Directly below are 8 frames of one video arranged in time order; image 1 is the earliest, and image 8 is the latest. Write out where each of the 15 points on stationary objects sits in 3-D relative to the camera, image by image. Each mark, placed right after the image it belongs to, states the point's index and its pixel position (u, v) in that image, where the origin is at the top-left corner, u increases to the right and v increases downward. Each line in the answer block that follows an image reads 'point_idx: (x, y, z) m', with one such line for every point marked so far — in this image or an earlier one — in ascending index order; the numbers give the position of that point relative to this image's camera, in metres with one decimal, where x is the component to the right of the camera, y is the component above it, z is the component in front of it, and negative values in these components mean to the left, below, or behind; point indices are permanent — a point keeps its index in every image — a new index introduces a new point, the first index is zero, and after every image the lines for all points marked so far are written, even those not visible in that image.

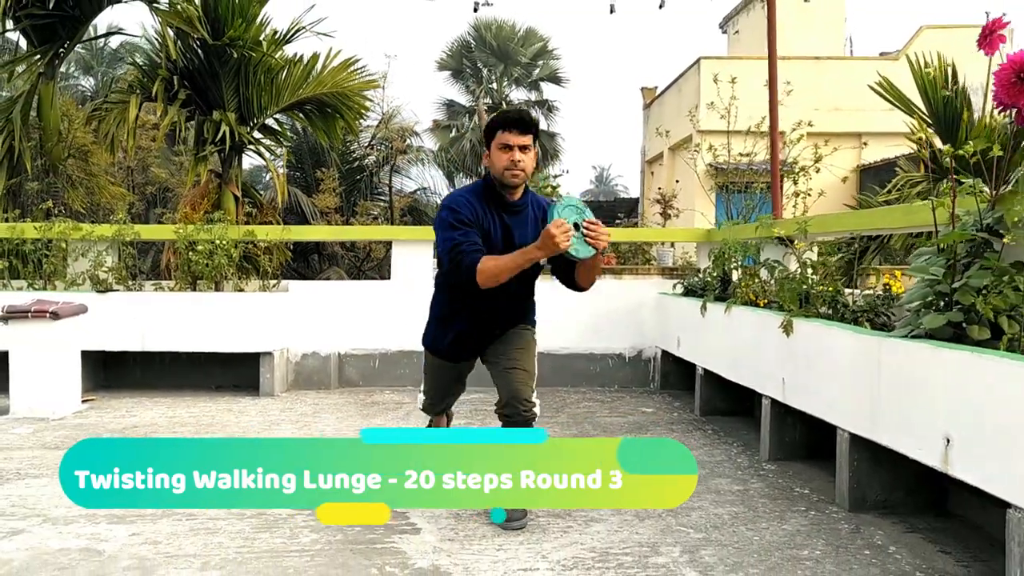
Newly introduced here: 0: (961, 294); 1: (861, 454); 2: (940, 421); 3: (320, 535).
0: (+1.3, 0.0, +2.5) m
1: (+1.2, -0.6, +3.0) m
2: (+1.2, -0.4, +2.4) m
3: (-0.6, -0.8, +2.7) m
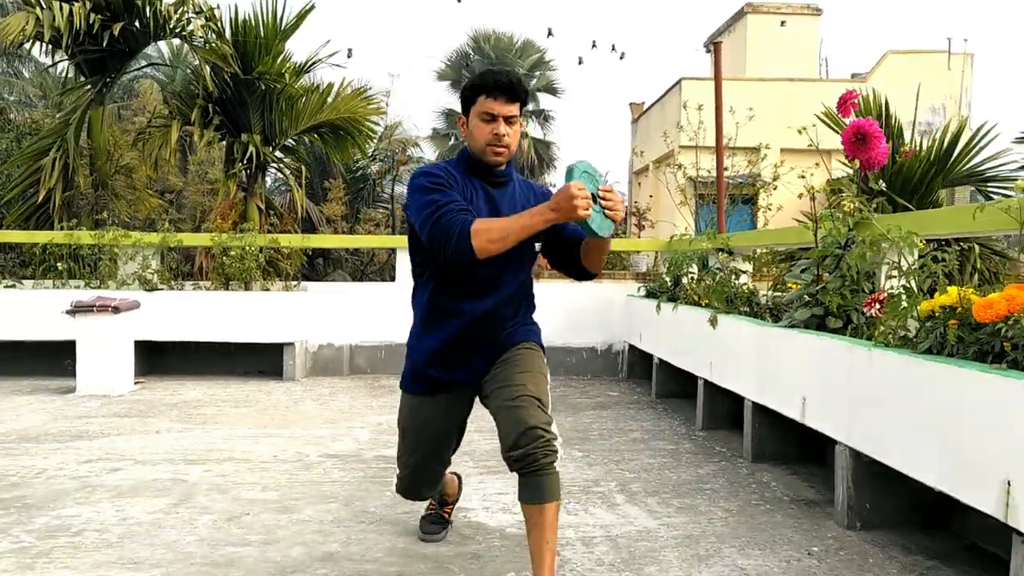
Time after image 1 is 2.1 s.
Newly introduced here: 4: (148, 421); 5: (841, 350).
0: (+1.2, 0.0, +3.4) m
1: (+1.1, -0.6, +3.9) m
2: (+1.1, -0.4, +3.3) m
3: (-0.7, -0.8, +3.7) m
4: (-2.0, -0.7, +4.8) m
5: (+1.1, -0.2, +3.0) m
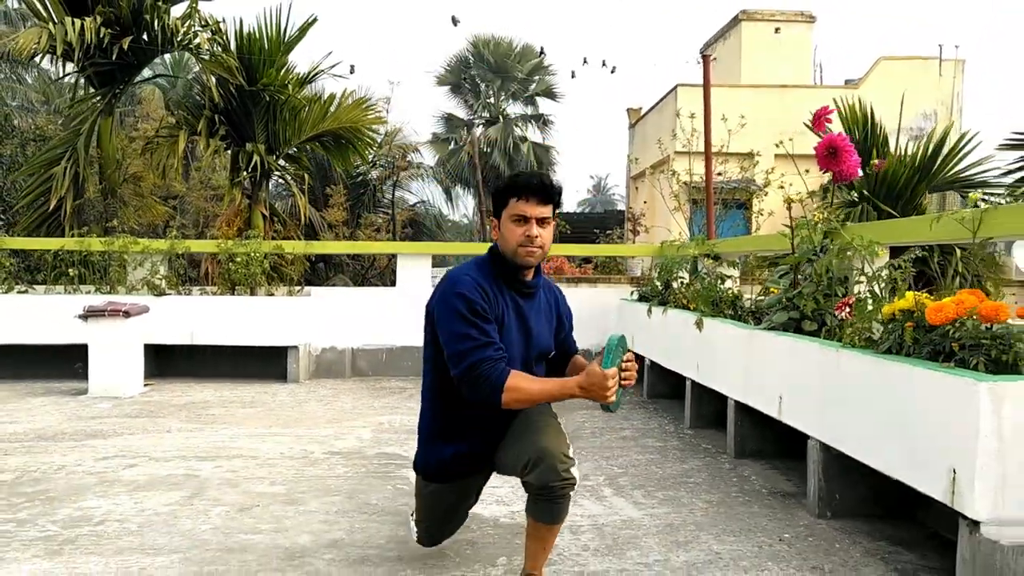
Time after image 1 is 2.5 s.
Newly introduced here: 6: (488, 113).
0: (+1.2, -0.1, +3.6) m
1: (+1.1, -0.6, +4.1) m
2: (+1.1, -0.4, +3.5) m
3: (-0.7, -0.8, +3.9) m
4: (-2.0, -0.7, +5.0) m
5: (+1.1, -0.2, +3.2) m
6: (-0.5, +3.6, +17.9) m
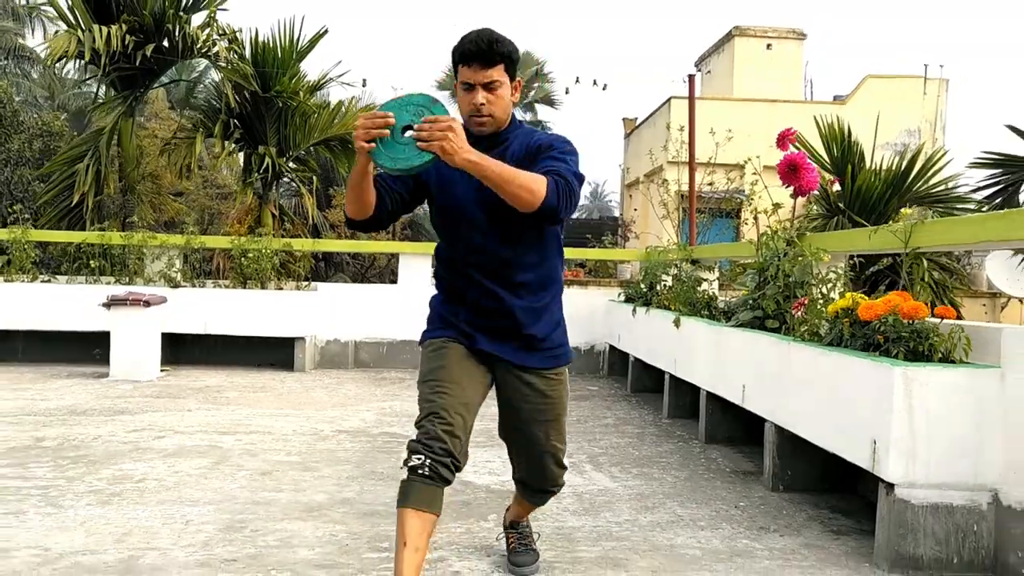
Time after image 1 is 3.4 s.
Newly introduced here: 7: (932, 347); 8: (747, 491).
0: (+1.2, -0.1, +4.1) m
1: (+1.0, -0.6, +4.5) m
2: (+1.0, -0.4, +3.9) m
3: (-0.8, -0.8, +4.3) m
4: (-2.1, -0.7, +5.4) m
5: (+1.1, -0.2, +3.6) m
6: (-0.5, +3.5, +18.4) m
7: (+1.3, -0.2, +2.8) m
8: (+1.0, -0.8, +3.6) m
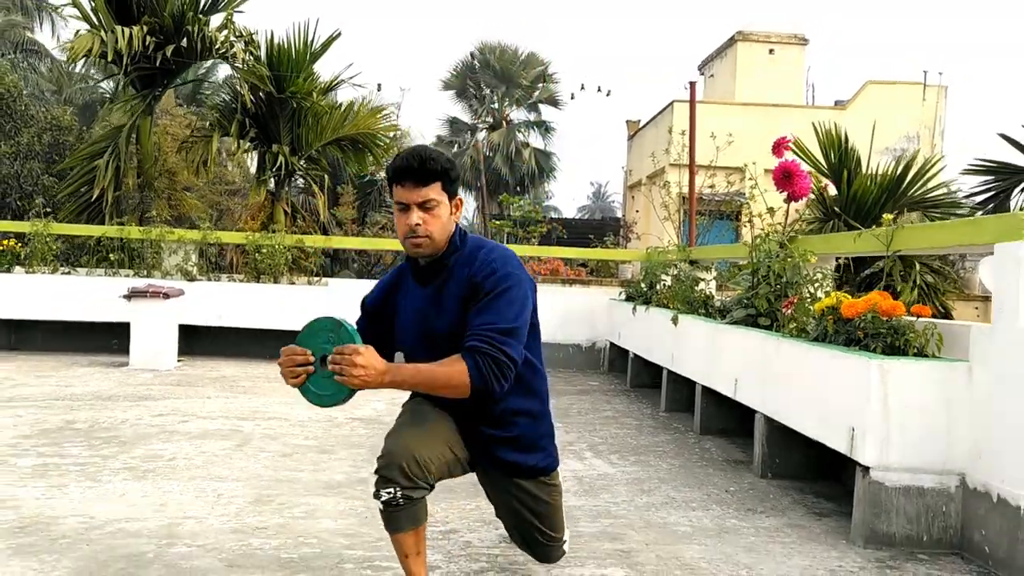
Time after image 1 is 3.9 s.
0: (+1.2, -0.1, +4.3) m
1: (+1.1, -0.6, +4.8) m
2: (+1.1, -0.4, +4.2) m
3: (-0.7, -0.7, +4.5) m
4: (-2.0, -0.7, +5.7) m
5: (+1.1, -0.2, +3.9) m
6: (-0.4, +3.6, +18.6) m
7: (+1.4, -0.2, +3.0) m
8: (+1.0, -0.8, +3.9) m
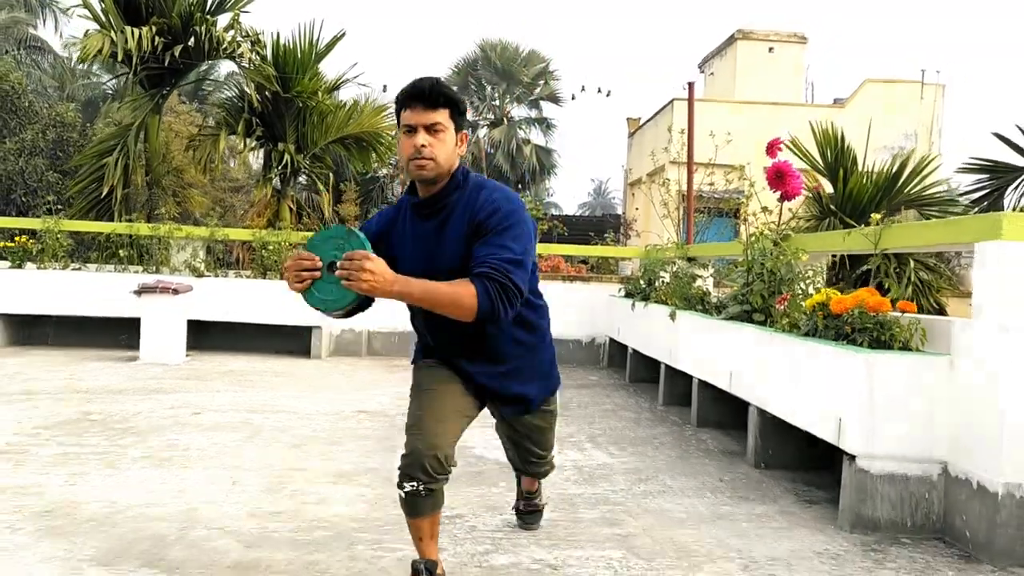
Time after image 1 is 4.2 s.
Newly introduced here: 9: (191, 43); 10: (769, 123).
0: (+1.2, 0.0, +4.5) m
1: (+1.1, -0.6, +4.9) m
2: (+1.1, -0.4, +4.3) m
3: (-0.7, -0.7, +4.7) m
4: (-2.0, -0.6, +5.8) m
5: (+1.1, -0.2, +4.0) m
6: (-0.4, +3.7, +18.7) m
7: (+1.4, -0.2, +3.2) m
8: (+1.0, -0.8, +4.0) m
9: (-2.8, +2.2, +7.8) m
10: (+3.9, +2.5, +13.4) m
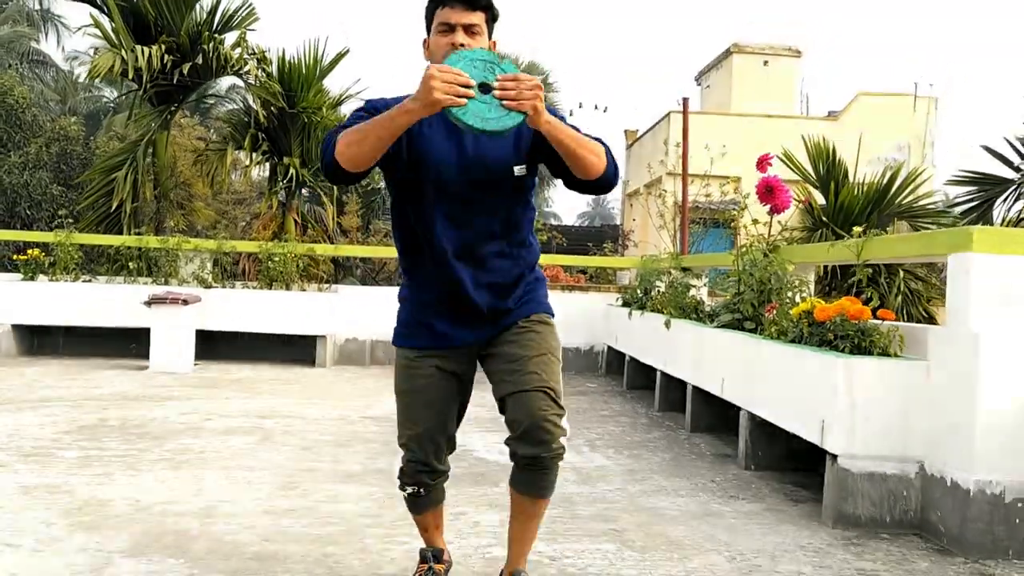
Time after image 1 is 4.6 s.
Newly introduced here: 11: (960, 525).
0: (+1.2, -0.1, +4.7) m
1: (+1.1, -0.6, +5.1) m
2: (+1.1, -0.4, +4.5) m
3: (-0.7, -0.8, +4.9) m
4: (-2.0, -0.7, +6.0) m
5: (+1.1, -0.3, +4.2) m
6: (-0.4, +3.4, +19.0) m
7: (+1.4, -0.2, +3.4) m
8: (+1.0, -0.9, +4.2) m
9: (-2.8, +2.1, +8.0) m
10: (+3.9, +2.4, +13.6) m
11: (+1.5, -0.8, +3.0) m
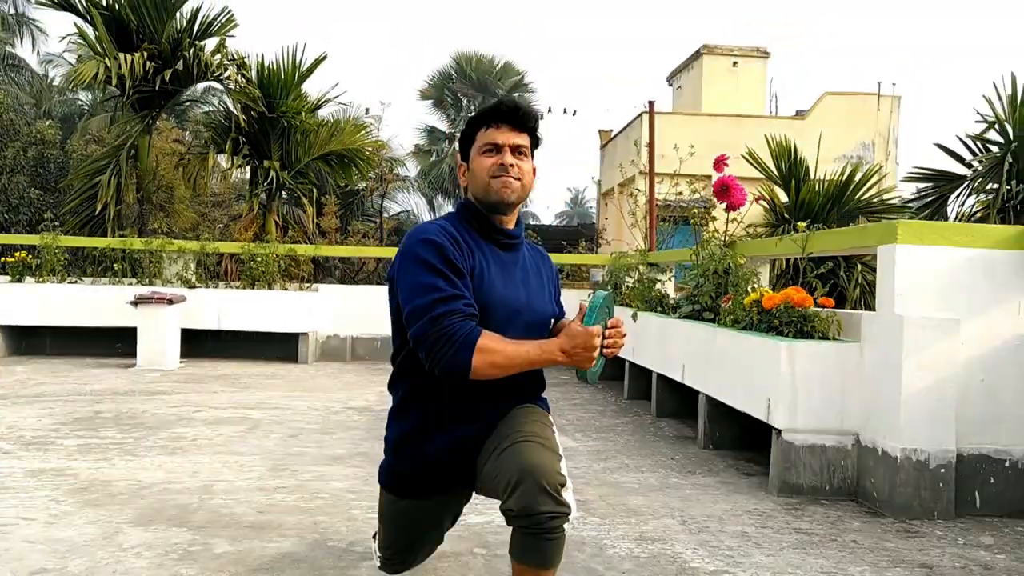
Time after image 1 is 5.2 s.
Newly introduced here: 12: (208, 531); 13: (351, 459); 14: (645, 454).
0: (+1.1, 0.0, +5.0) m
1: (+0.9, -0.6, +5.4) m
2: (+0.9, -0.4, +4.8) m
3: (-0.9, -0.7, +5.1) m
4: (-2.2, -0.7, +6.2) m
5: (+1.0, -0.2, +4.5) m
6: (-0.9, +3.5, +19.2) m
7: (+1.3, -0.2, +3.7) m
8: (+0.9, -0.8, +4.5) m
9: (-3.1, +2.1, +8.2) m
10: (+3.5, +2.4, +14.0) m
11: (+1.4, -0.8, +3.3) m
12: (-1.0, -0.8, +2.8) m
13: (-0.7, -0.8, +4.0) m
14: (+0.7, -0.8, +4.4) m
